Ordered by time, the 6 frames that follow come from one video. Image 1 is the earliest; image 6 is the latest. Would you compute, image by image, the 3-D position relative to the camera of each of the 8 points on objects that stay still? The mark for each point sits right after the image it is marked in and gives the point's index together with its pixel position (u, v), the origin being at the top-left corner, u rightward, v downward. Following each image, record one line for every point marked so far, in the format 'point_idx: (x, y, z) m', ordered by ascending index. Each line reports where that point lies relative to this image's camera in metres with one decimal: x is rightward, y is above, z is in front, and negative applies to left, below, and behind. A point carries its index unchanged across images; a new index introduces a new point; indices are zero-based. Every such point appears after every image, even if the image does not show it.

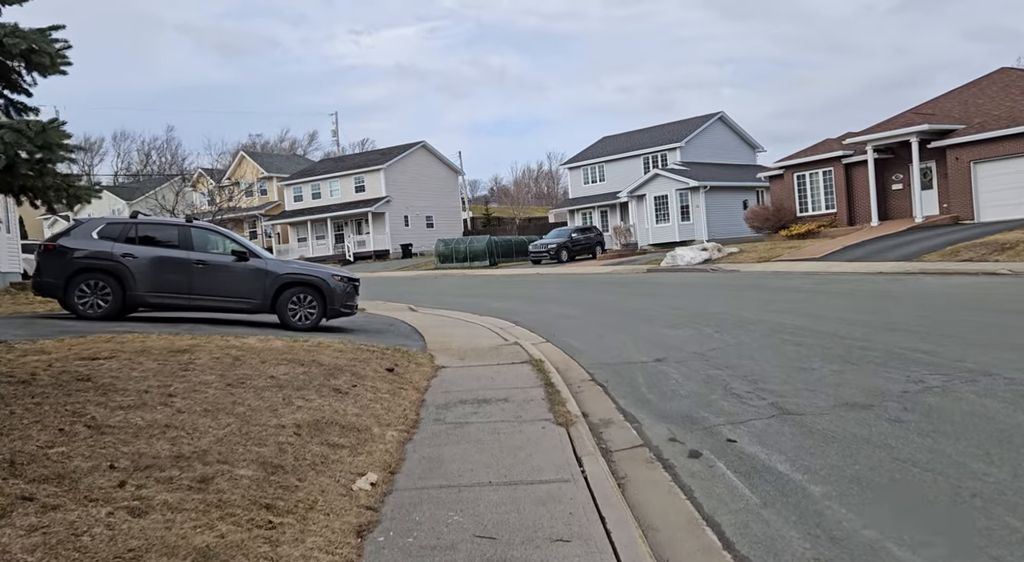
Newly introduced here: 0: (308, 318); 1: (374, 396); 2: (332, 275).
0: (-3.2, -0.6, +13.7) m
1: (-1.3, -1.1, +8.0) m
2: (-2.9, +0.1, +13.8) m
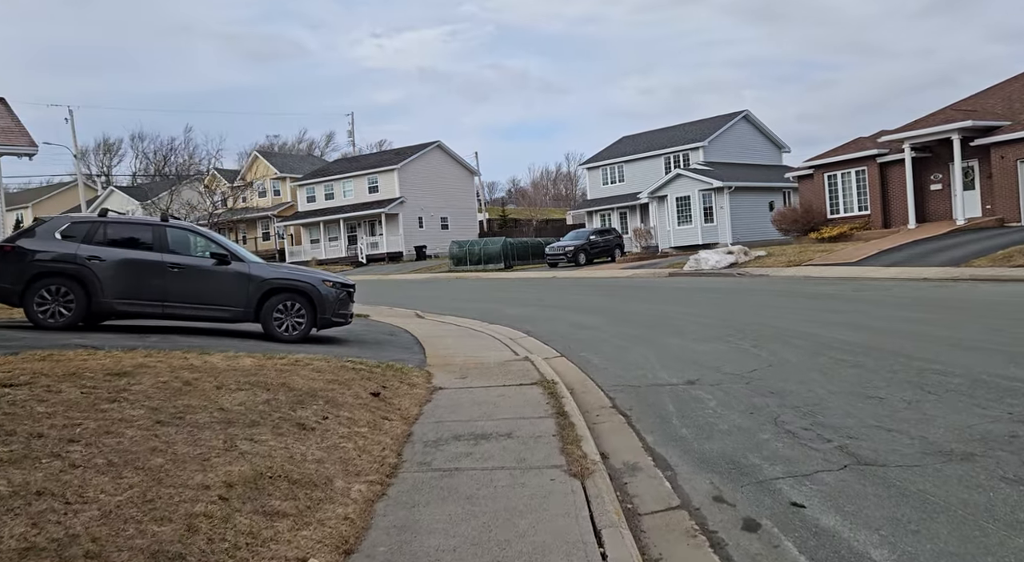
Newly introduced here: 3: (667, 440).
0: (-3.1, -0.7, +12.3) m
1: (-1.2, -1.1, +6.6) m
2: (-2.7, 0.0, +12.5) m
3: (+1.2, -1.2, +6.8) m
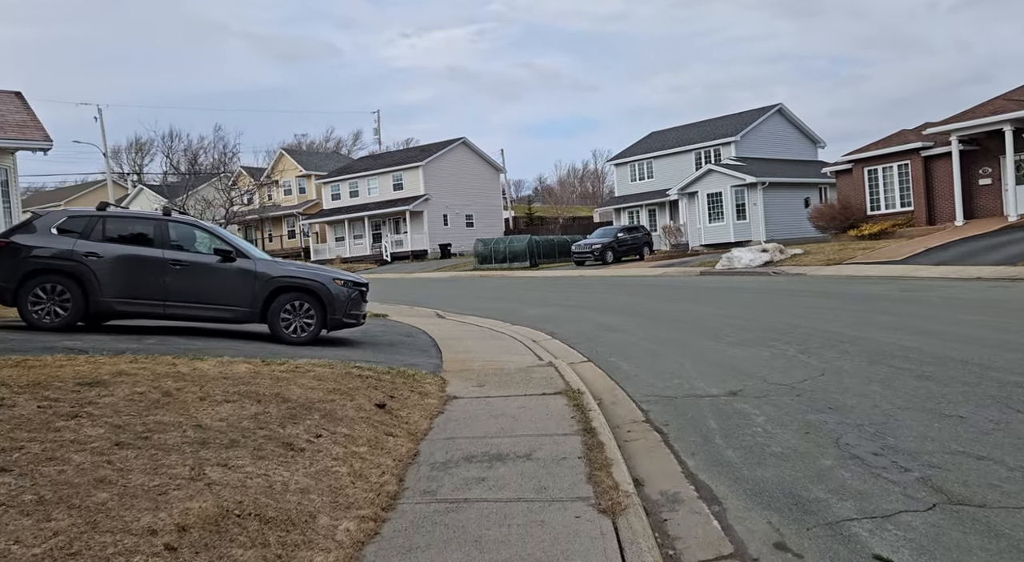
0: (-2.8, -0.7, +11.5) m
1: (-1.1, -1.1, +5.7) m
2: (-2.4, 0.0, +11.7) m
3: (+1.3, -1.2, +5.9) m
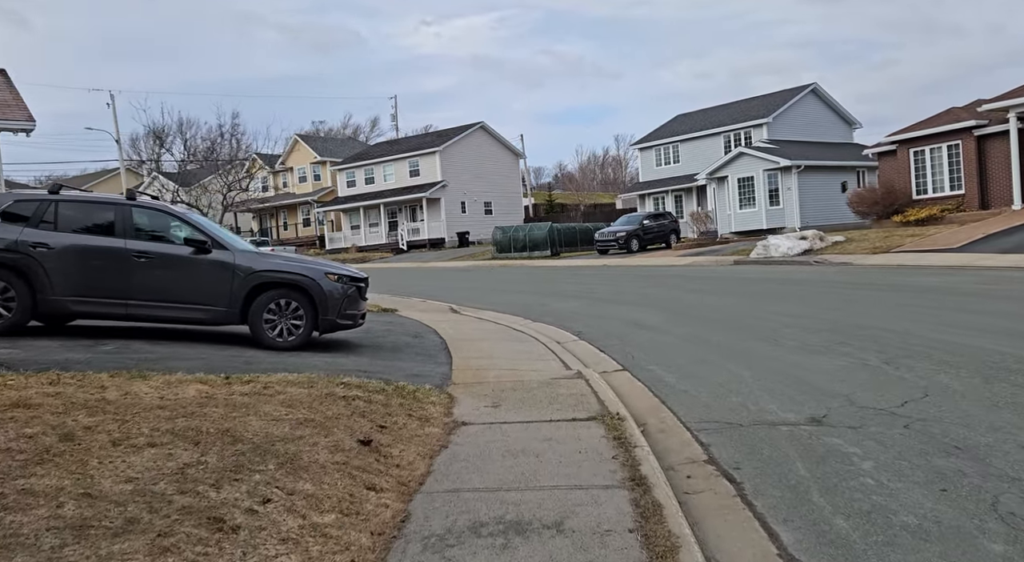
0: (-2.5, -0.6, +9.9) m
1: (-1.0, -1.1, +4.1) m
2: (-2.1, +0.1, +10.0) m
3: (+1.5, -1.2, +4.1) m
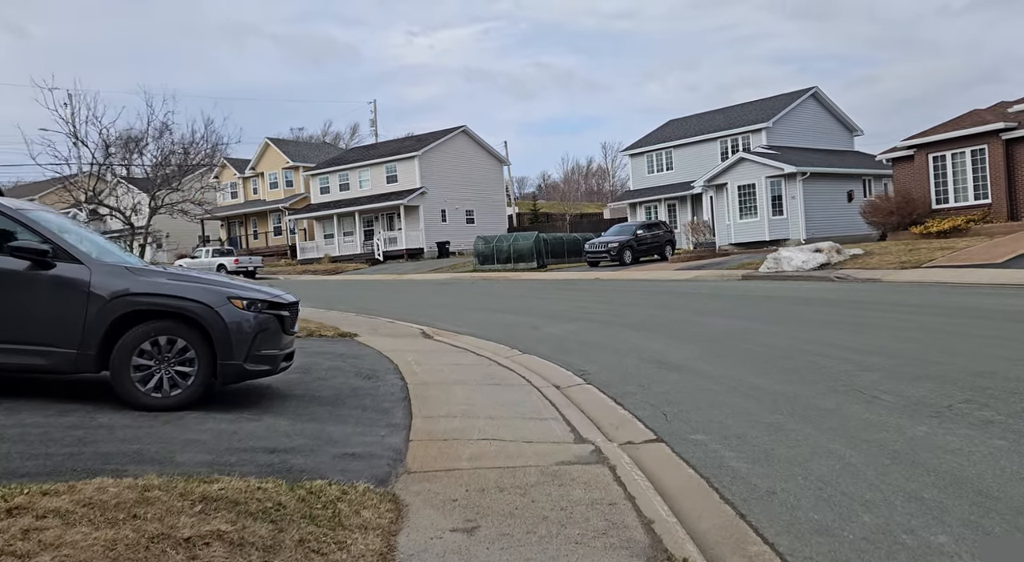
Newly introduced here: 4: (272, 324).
0: (-2.6, -0.8, +6.8) m
1: (-1.0, -1.3, +1.0) m
2: (-2.3, -0.1, +7.0) m
3: (+1.5, -1.4, +1.1) m
4: (-2.0, -0.4, +7.2) m
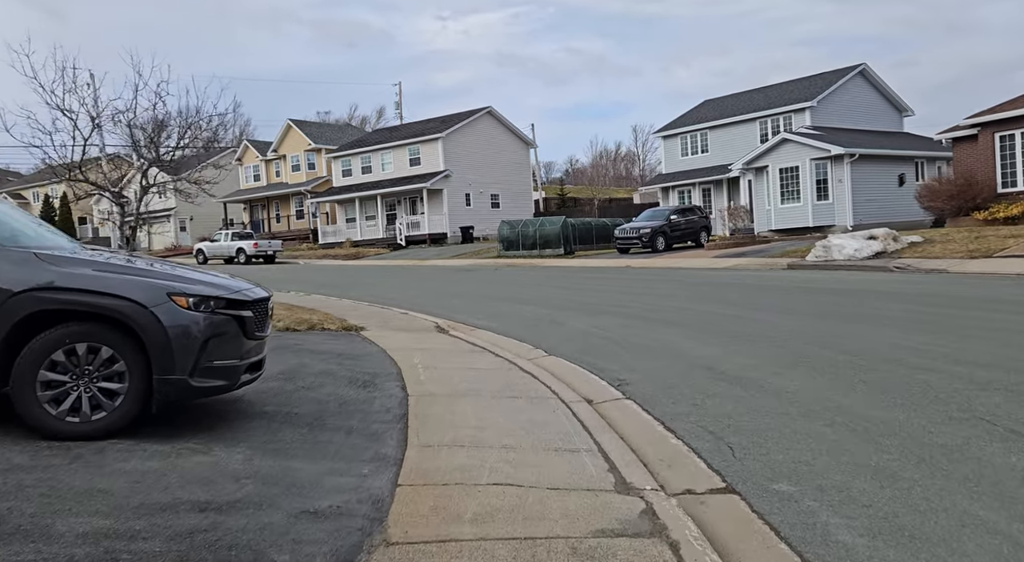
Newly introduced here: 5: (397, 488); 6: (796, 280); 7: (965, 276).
0: (-2.5, -0.8, +5.3) m
1: (-1.0, -1.4, -0.6) m
2: (-2.1, -0.1, +5.4) m
3: (+1.4, -1.5, -0.5) m
4: (-1.8, -0.3, +5.6) m
5: (-0.7, -1.2, +4.9) m
6: (+6.0, 0.0, +18.5) m
7: (+9.0, +0.2, +17.3) m
